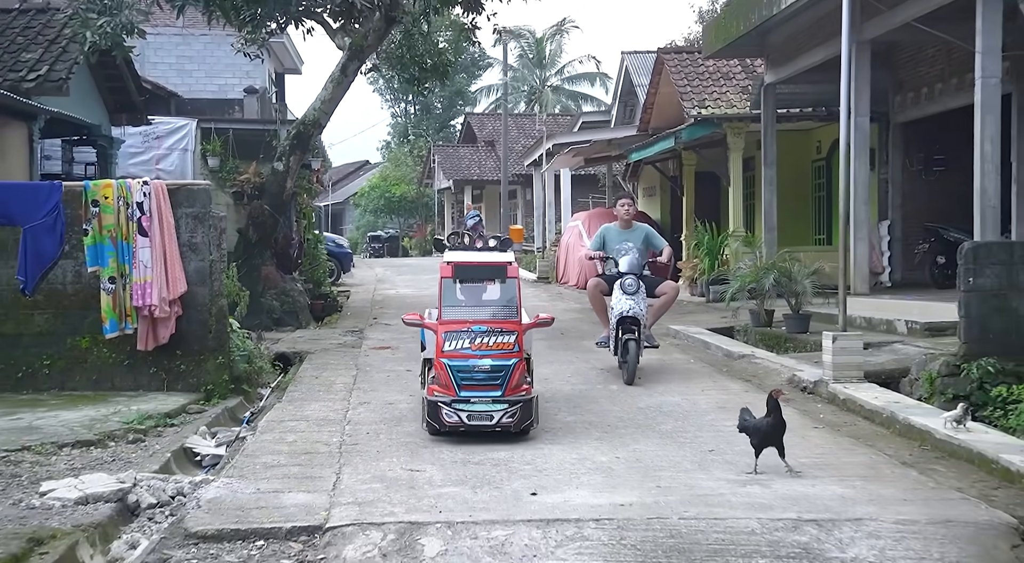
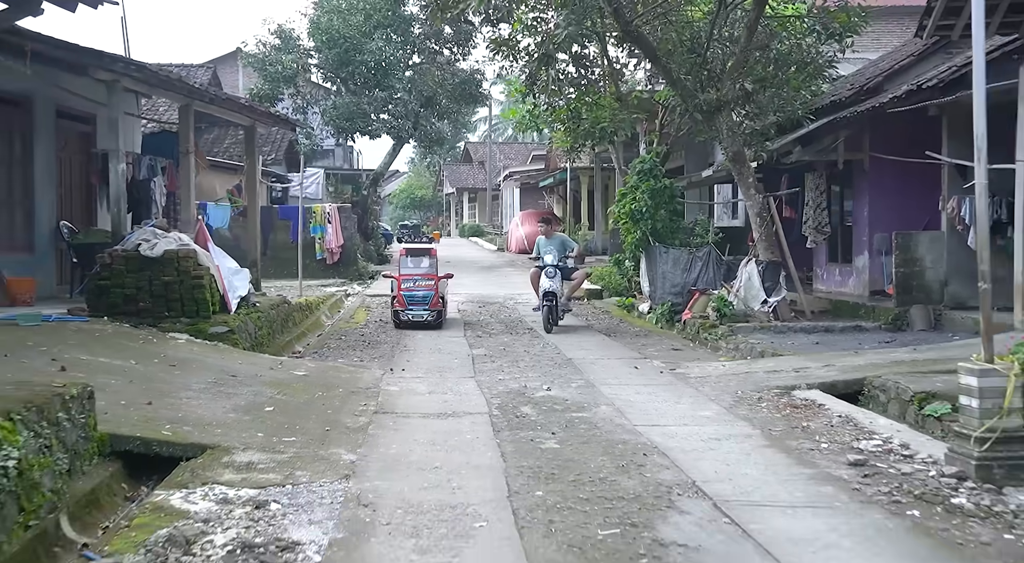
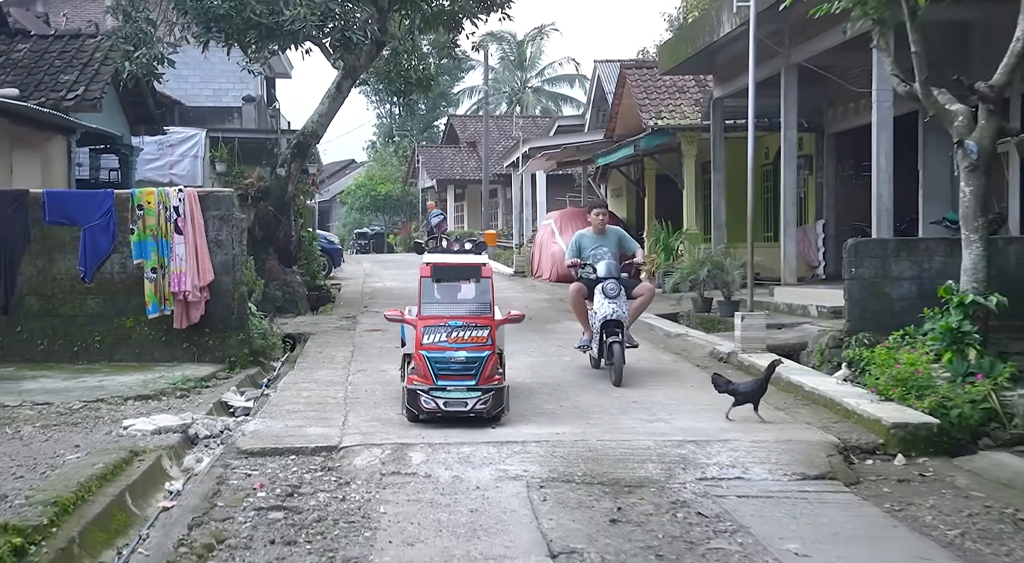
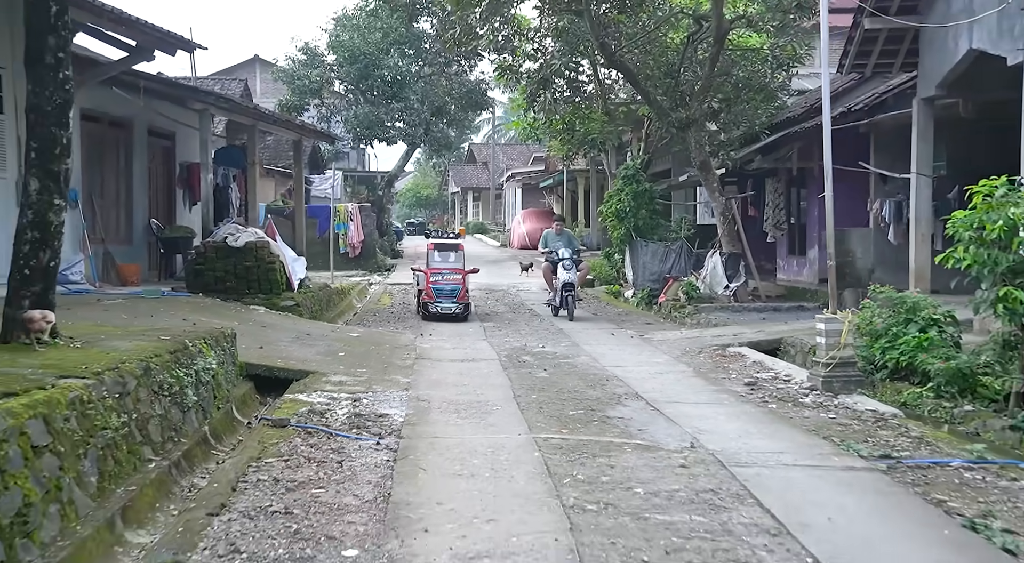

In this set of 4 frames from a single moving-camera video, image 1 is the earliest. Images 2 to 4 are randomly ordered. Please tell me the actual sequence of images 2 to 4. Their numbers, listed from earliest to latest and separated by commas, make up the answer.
3, 2, 4
